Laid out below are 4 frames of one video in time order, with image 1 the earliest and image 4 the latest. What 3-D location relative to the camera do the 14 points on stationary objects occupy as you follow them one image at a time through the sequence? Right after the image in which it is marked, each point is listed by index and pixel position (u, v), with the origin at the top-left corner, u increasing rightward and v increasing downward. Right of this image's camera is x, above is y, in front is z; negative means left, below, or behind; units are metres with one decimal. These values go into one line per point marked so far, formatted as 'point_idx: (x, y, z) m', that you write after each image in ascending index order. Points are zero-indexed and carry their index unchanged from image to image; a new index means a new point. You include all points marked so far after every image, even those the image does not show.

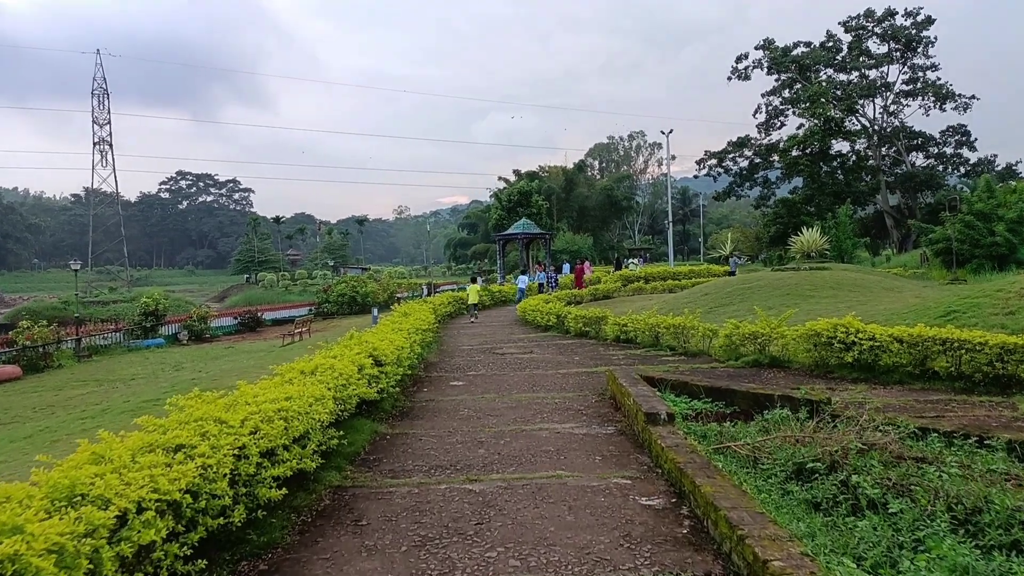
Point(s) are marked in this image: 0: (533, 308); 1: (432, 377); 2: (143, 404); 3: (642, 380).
0: (+0.5, -0.4, +15.5) m
1: (-1.0, -1.1, +9.0) m
2: (-4.6, -1.4, +9.0) m
3: (+1.2, -0.9, +6.7) m
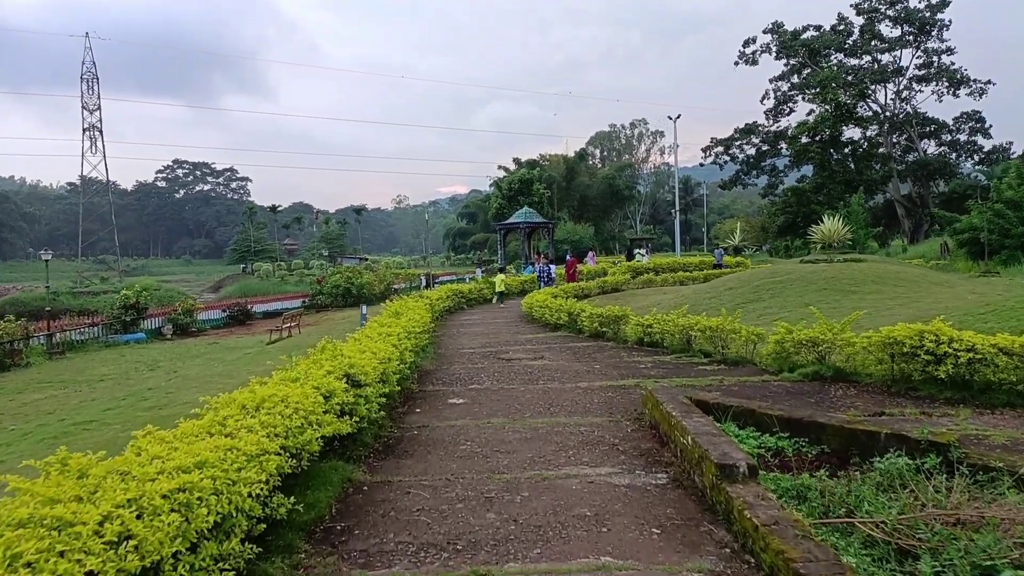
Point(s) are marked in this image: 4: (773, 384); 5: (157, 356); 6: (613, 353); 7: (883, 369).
0: (+0.6, -0.3, +14.0) m
1: (-0.9, -1.1, +7.5) m
2: (-4.5, -1.4, +7.5) m
3: (+1.3, -0.9, +5.2) m
4: (+2.6, -1.0, +7.1) m
5: (-9.6, -1.8, +19.6) m
6: (+1.3, -0.9, +9.6) m
7: (+3.5, -0.8, +6.9) m
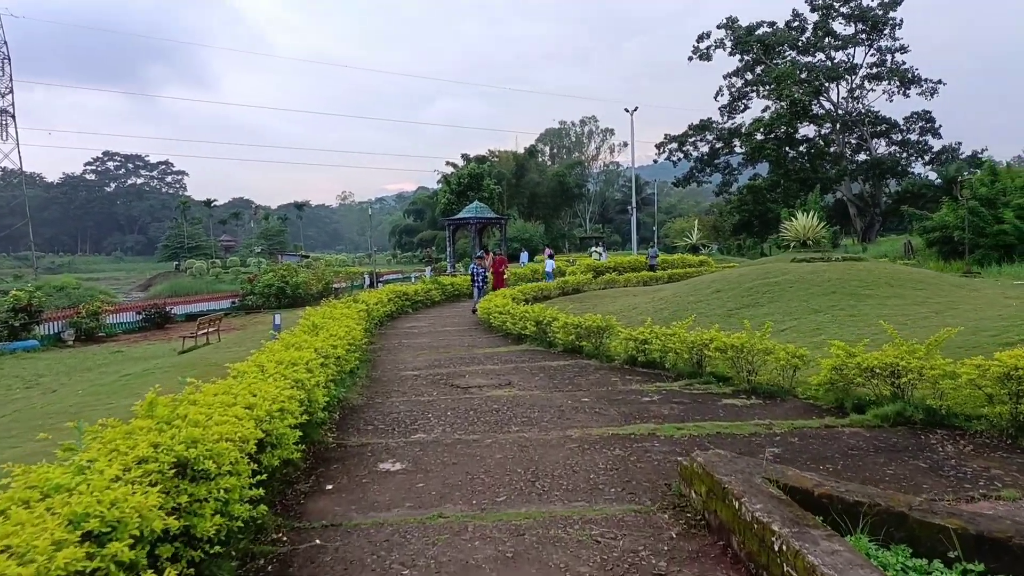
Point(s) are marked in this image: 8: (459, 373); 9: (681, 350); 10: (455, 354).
0: (-0.2, -0.3, +11.8) m
1: (-1.2, -1.1, +5.1) m
2: (-4.8, -1.4, +4.9) m
3: (+1.2, -0.9, +3.0) m
4: (+2.3, -1.0, +5.0) m
5: (-10.7, -1.8, +16.6) m
6: (+0.9, -0.9, +7.4) m
7: (+3.3, -0.8, +4.9) m
8: (-0.6, -0.9, +8.1) m
9: (+1.7, -0.6, +7.2) m
10: (-0.8, -0.9, +9.6) m
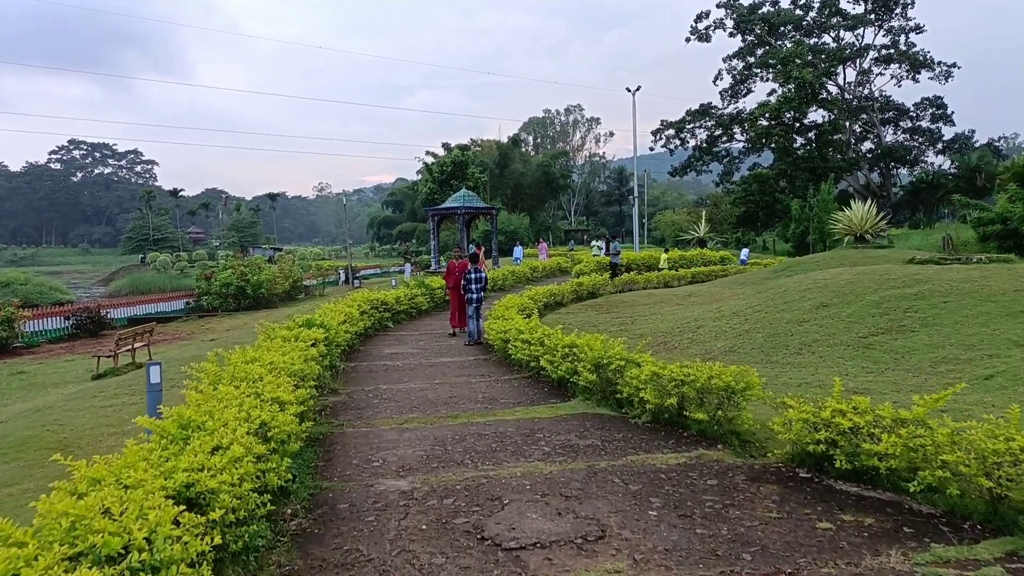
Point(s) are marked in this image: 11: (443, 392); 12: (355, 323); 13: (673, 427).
0: (+0.1, -0.5, +7.9) m
1: (-0.6, -1.4, +1.3) m
2: (-4.2, -1.7, +1.0) m
3: (+1.8, -1.2, -0.8) m
4: (+2.8, -1.3, +1.3) m
5: (-10.5, -2.0, +12.4) m
6: (+1.4, -1.1, +3.6) m
7: (+3.8, -1.1, +1.1) m
8: (-0.1, -1.2, +4.2) m
9: (+2.2, -0.8, +3.4) m
10: (-0.4, -1.1, +5.8) m
11: (-0.7, -1.0, +7.1) m
12: (-2.2, -0.5, +10.4) m
13: (+1.2, -1.0, +5.3) m
